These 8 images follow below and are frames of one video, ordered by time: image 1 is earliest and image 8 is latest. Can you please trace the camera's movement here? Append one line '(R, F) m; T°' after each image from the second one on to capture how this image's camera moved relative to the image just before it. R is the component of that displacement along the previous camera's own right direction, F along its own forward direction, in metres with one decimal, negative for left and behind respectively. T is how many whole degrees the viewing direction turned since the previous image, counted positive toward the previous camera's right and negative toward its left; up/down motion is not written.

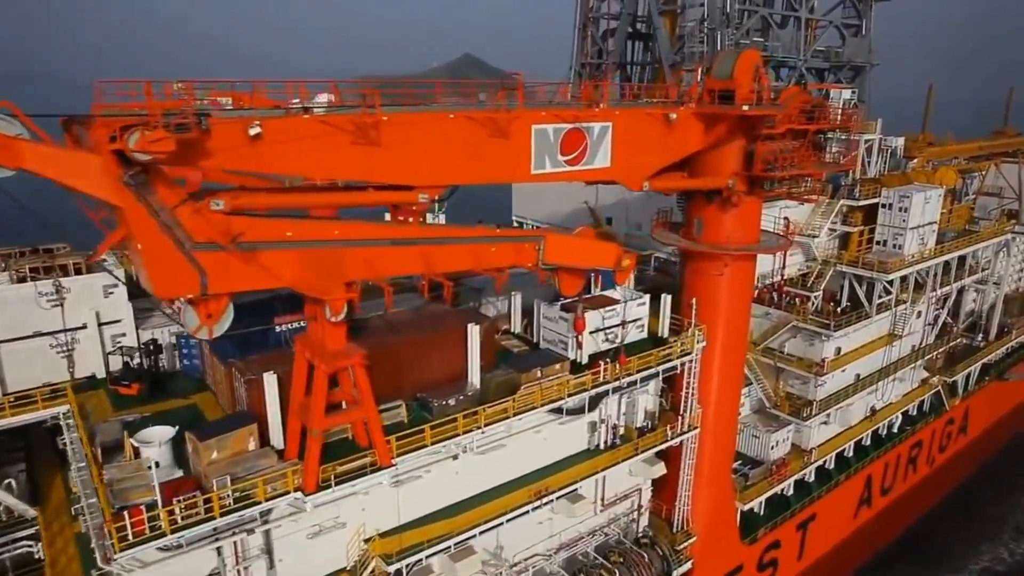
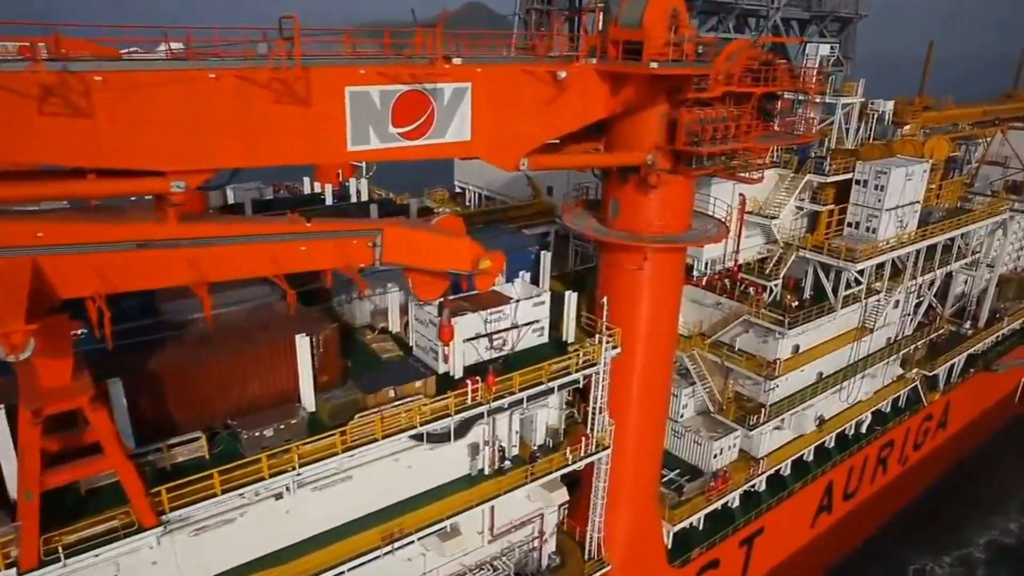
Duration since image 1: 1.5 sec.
(+3.1, +3.4) m; -1°
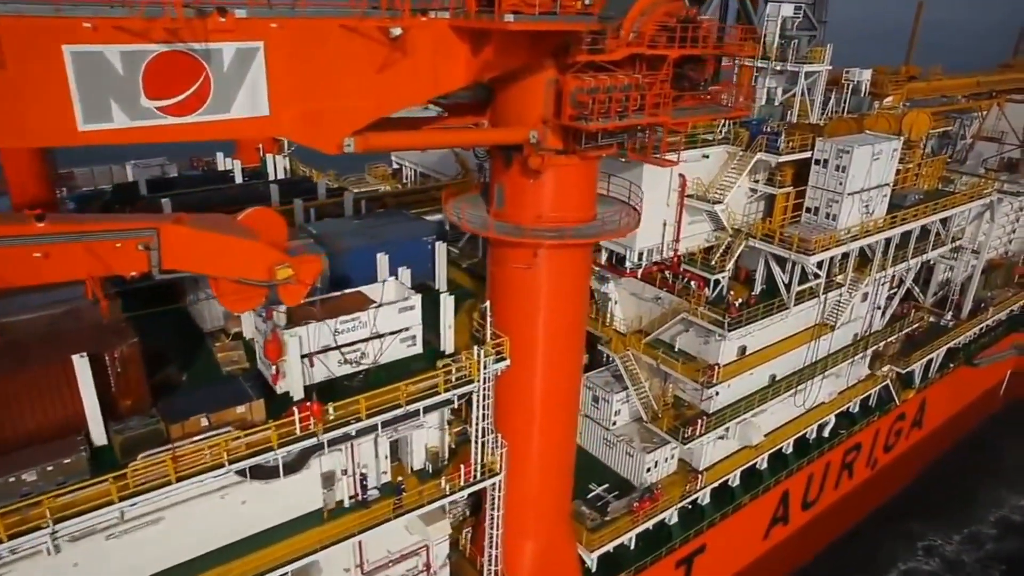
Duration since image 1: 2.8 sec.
(+2.7, +2.6) m; 0°
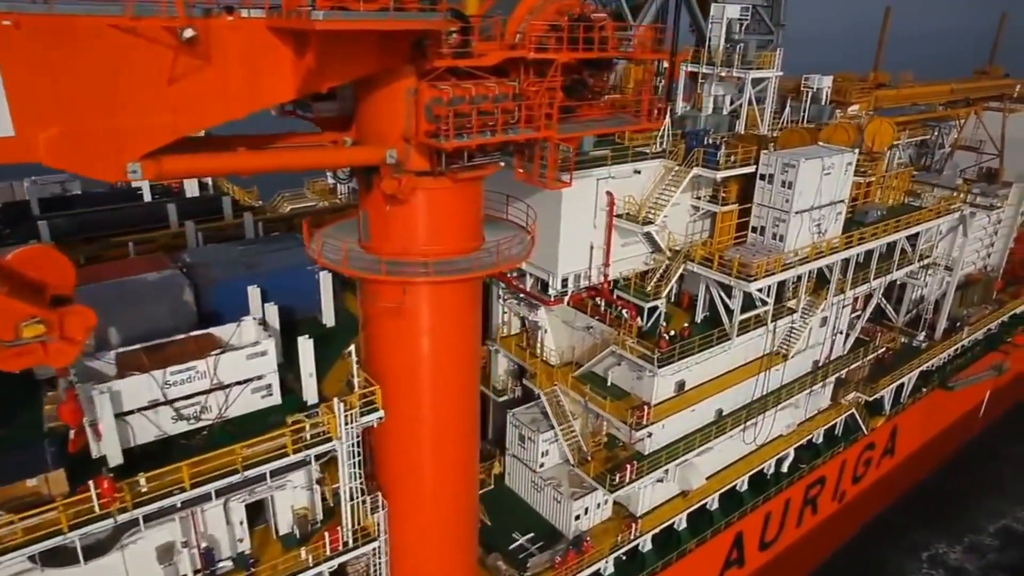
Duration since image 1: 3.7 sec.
(+2.2, +1.9) m; 0°
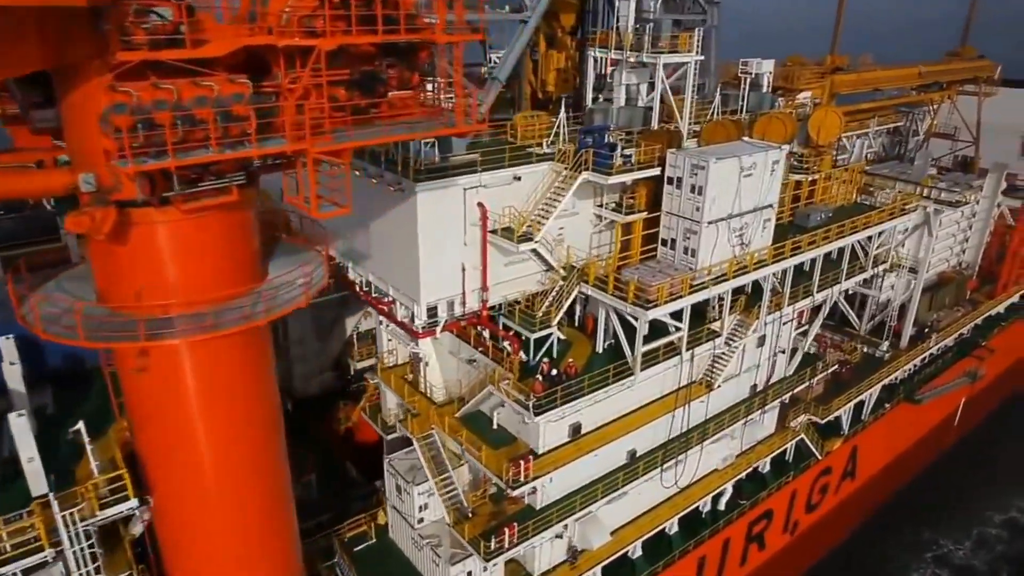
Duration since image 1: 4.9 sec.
(+3.0, +2.8) m; 0°
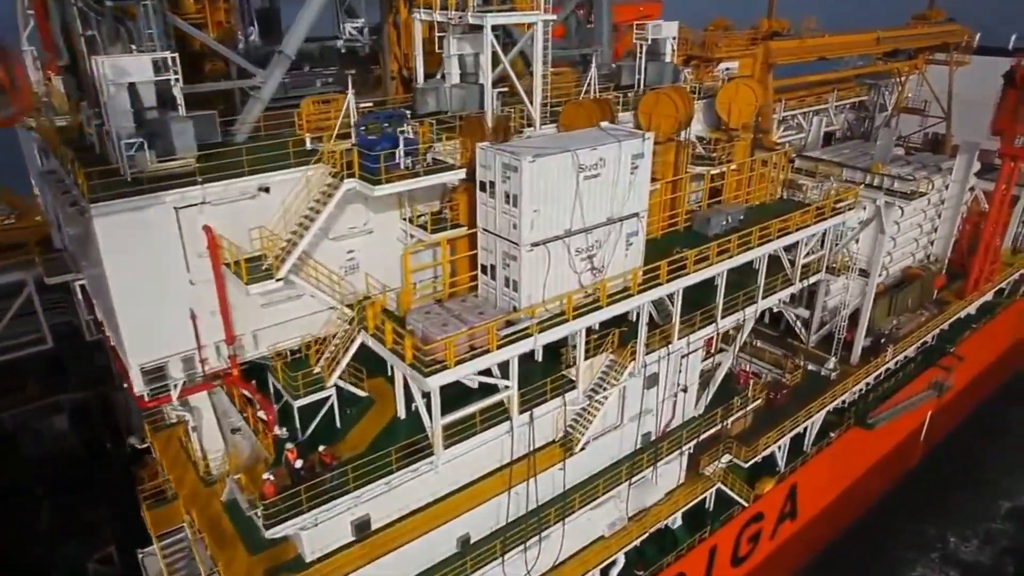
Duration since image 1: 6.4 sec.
(+3.9, +4.3) m; 0°
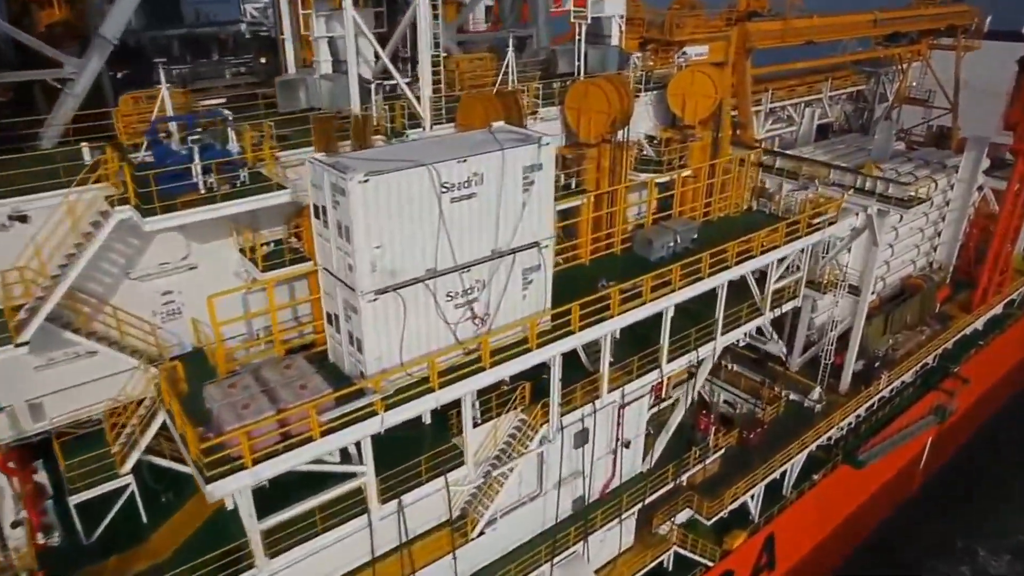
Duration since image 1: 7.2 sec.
(+2.0, +2.9) m; -1°
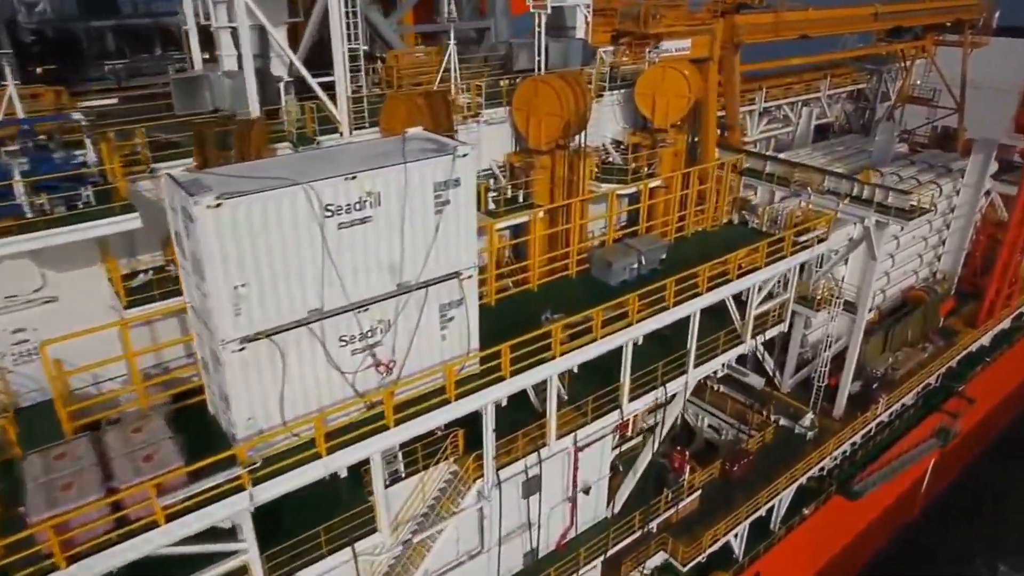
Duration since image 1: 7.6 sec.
(+1.0, +1.6) m; 0°
